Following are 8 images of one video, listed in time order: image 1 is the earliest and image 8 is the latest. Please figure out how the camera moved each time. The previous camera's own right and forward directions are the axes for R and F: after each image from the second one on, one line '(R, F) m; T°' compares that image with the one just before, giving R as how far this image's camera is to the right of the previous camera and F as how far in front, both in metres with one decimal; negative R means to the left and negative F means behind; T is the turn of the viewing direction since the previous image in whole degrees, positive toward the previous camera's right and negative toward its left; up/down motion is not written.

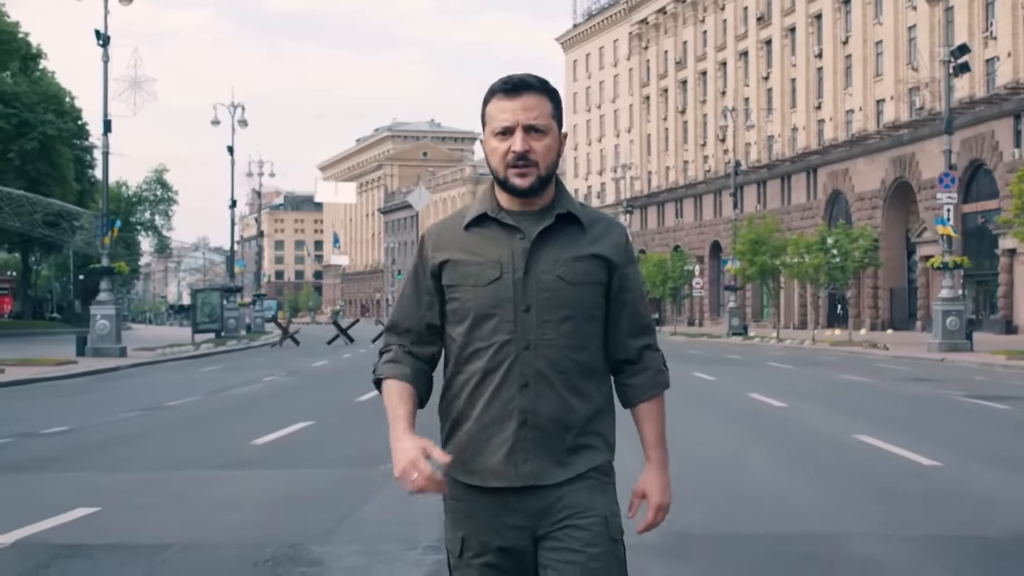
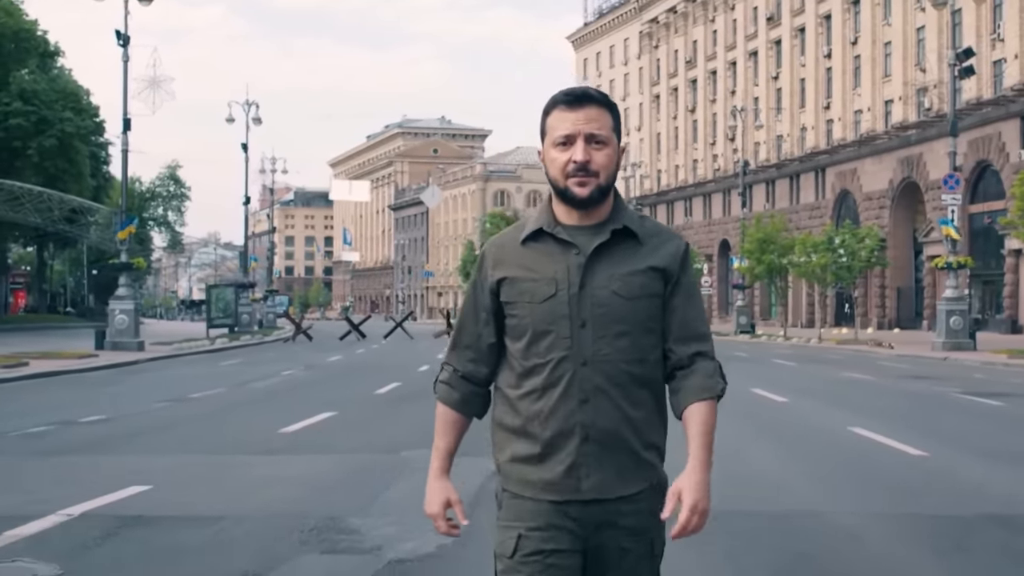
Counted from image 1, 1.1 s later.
(-0.1, -0.7) m; 0°
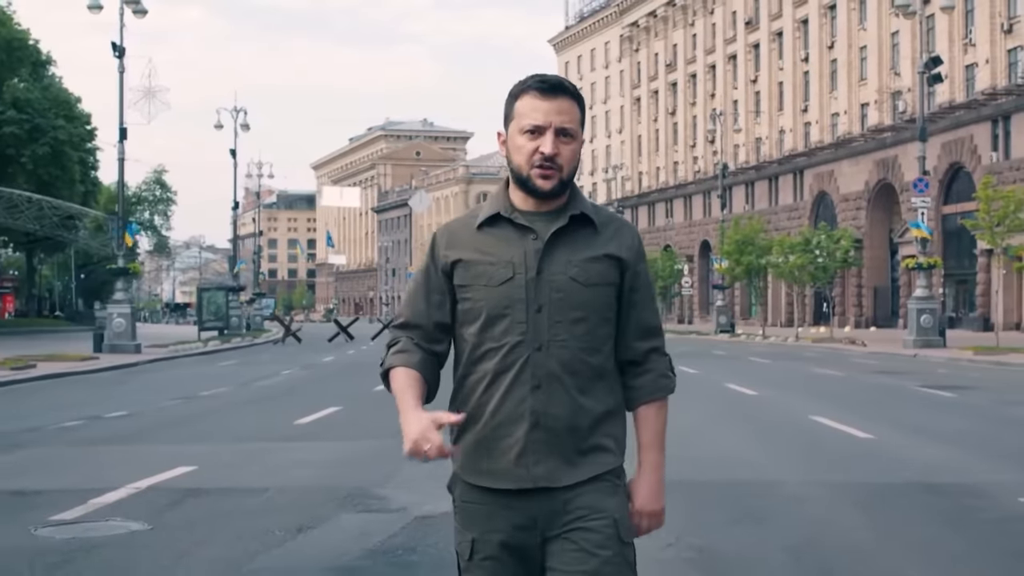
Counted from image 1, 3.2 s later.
(-0.1, -1.3) m; +1°
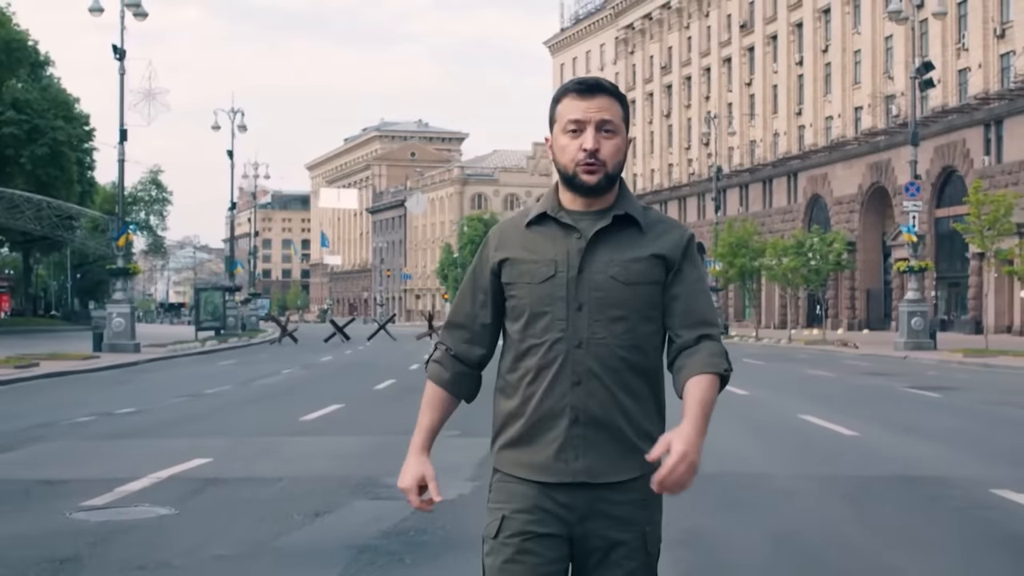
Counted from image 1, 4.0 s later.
(-0.1, -0.4) m; 0°
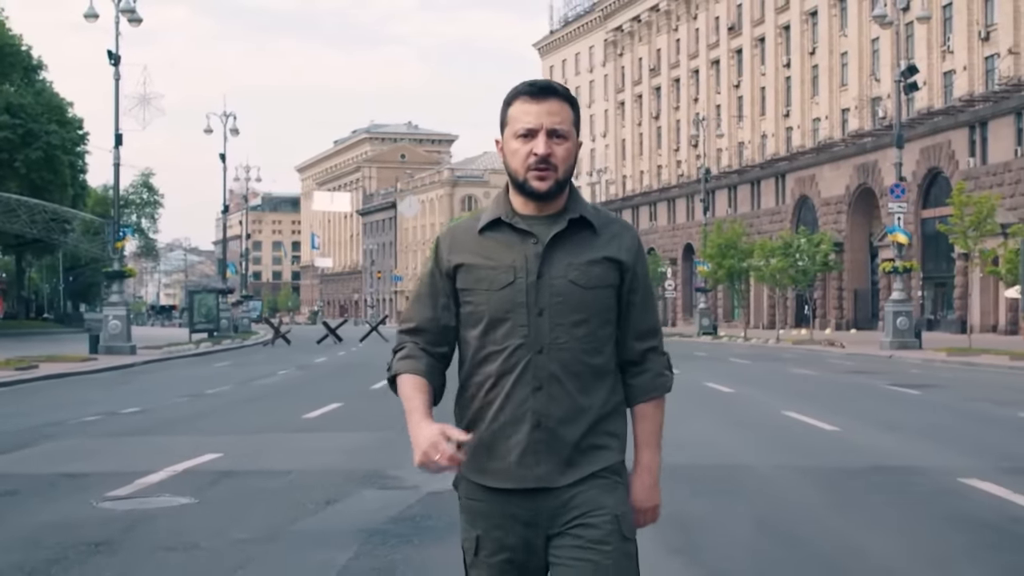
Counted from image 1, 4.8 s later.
(0.0, -0.6) m; 0°
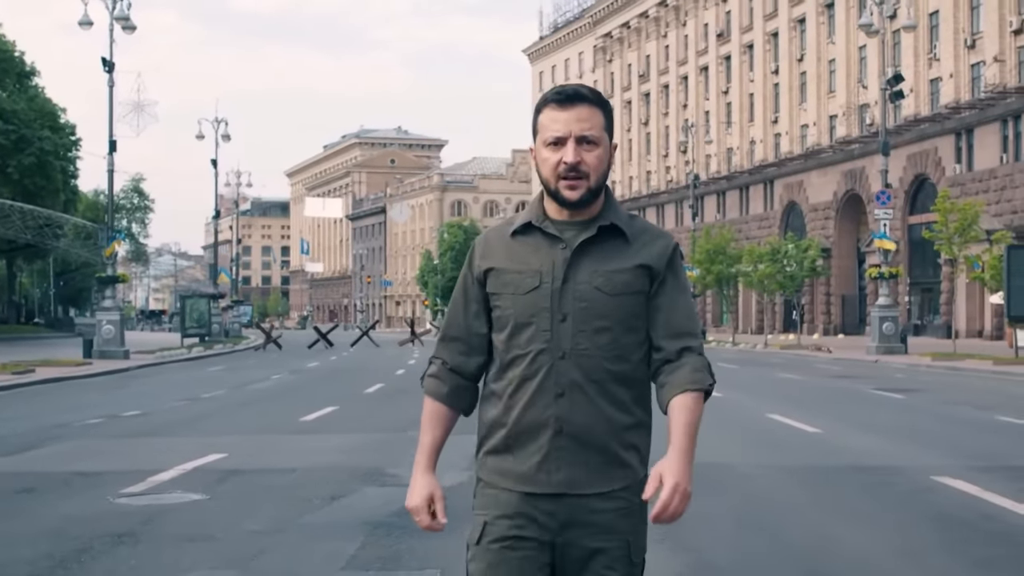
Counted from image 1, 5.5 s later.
(0.0, -0.4) m; 0°
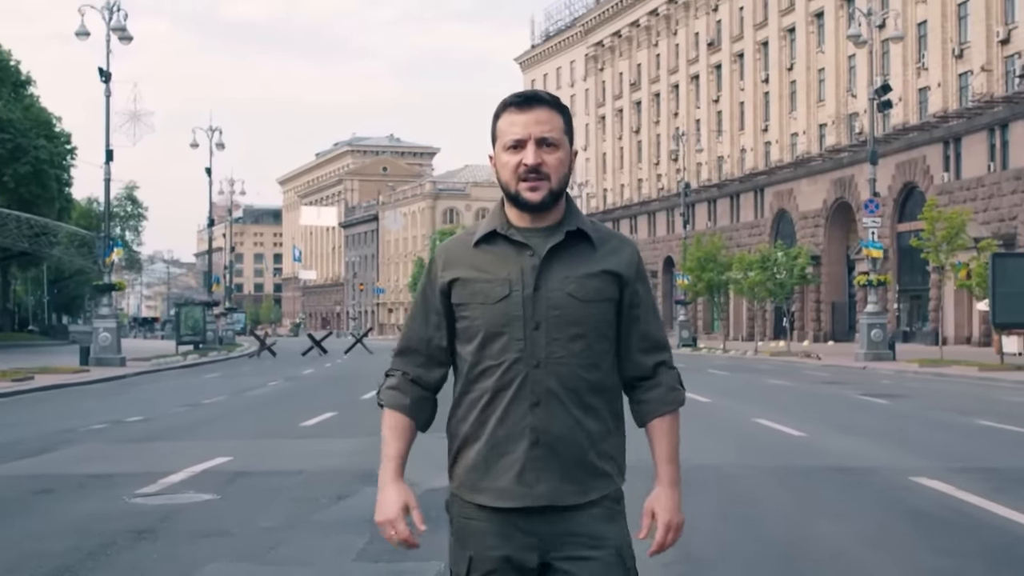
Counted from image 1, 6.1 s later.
(0.0, -0.5) m; 0°
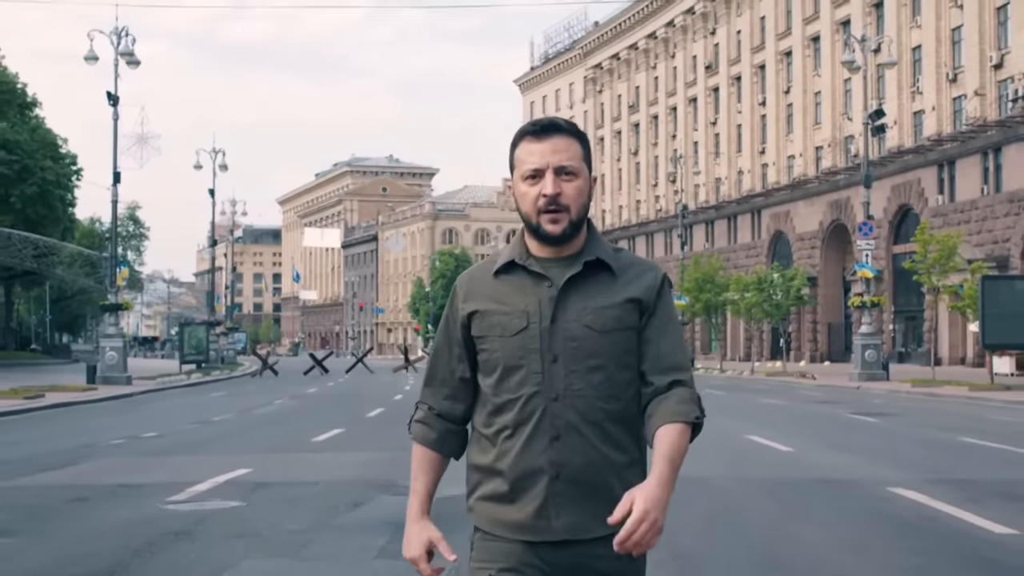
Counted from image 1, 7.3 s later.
(0.0, -0.7) m; 0°
